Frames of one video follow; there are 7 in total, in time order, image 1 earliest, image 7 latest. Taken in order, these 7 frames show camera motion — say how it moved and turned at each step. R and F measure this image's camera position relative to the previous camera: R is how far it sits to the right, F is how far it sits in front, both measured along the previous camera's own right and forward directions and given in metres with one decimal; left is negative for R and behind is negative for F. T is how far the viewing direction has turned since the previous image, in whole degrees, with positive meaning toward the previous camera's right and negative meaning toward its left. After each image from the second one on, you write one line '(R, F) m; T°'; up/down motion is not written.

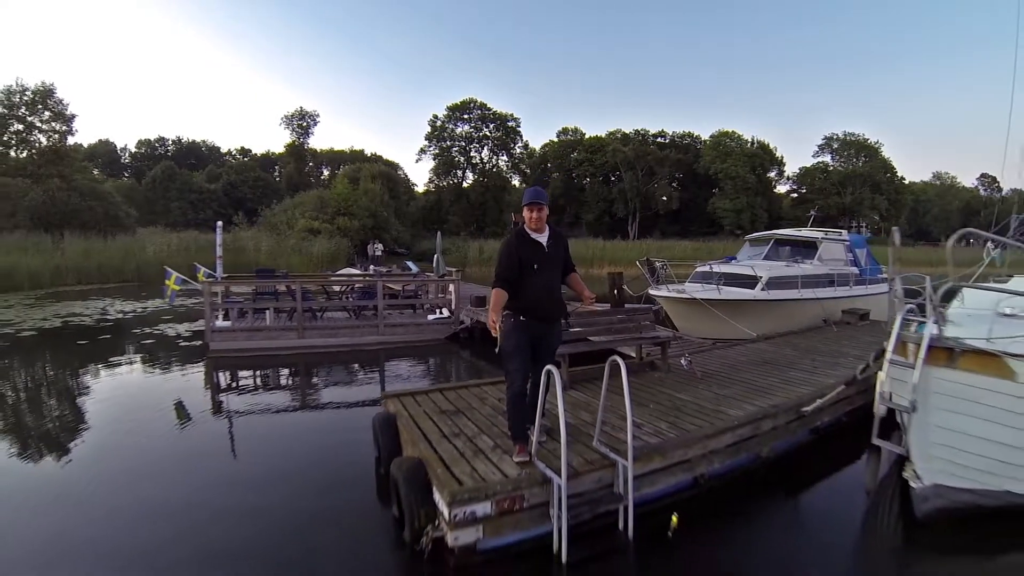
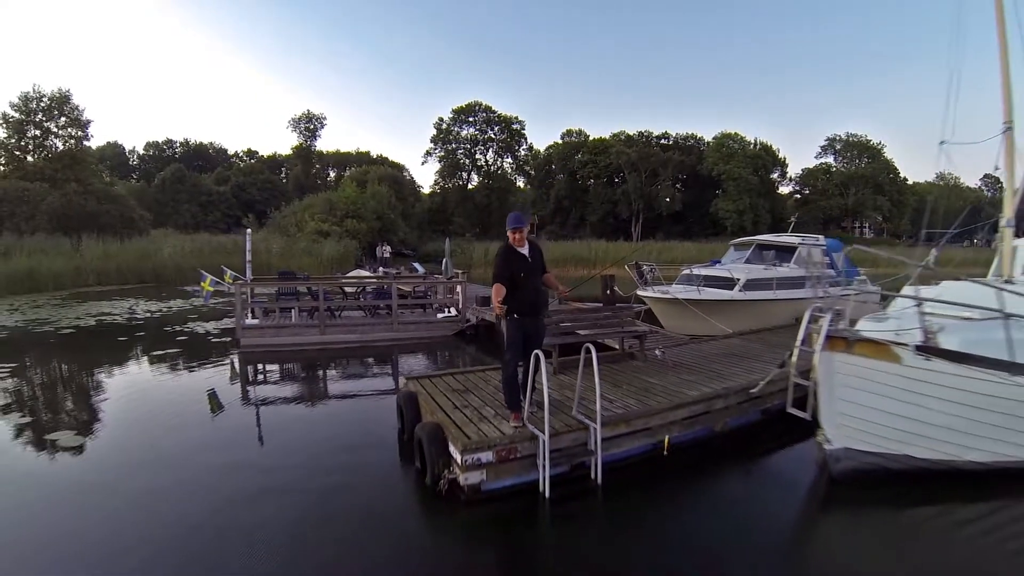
(+0.1, -0.8) m; 0°
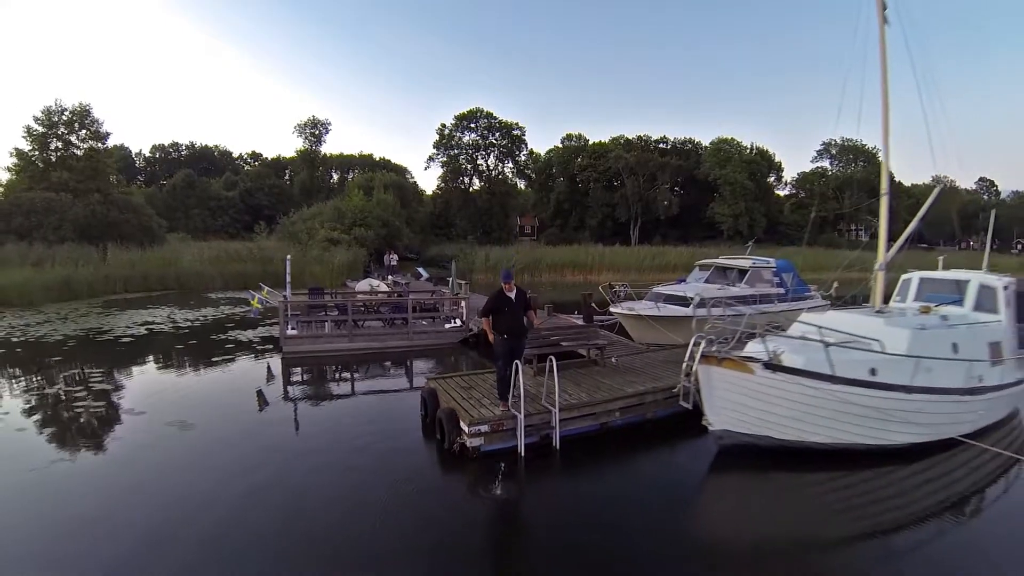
(+0.1, -1.8) m; 0°
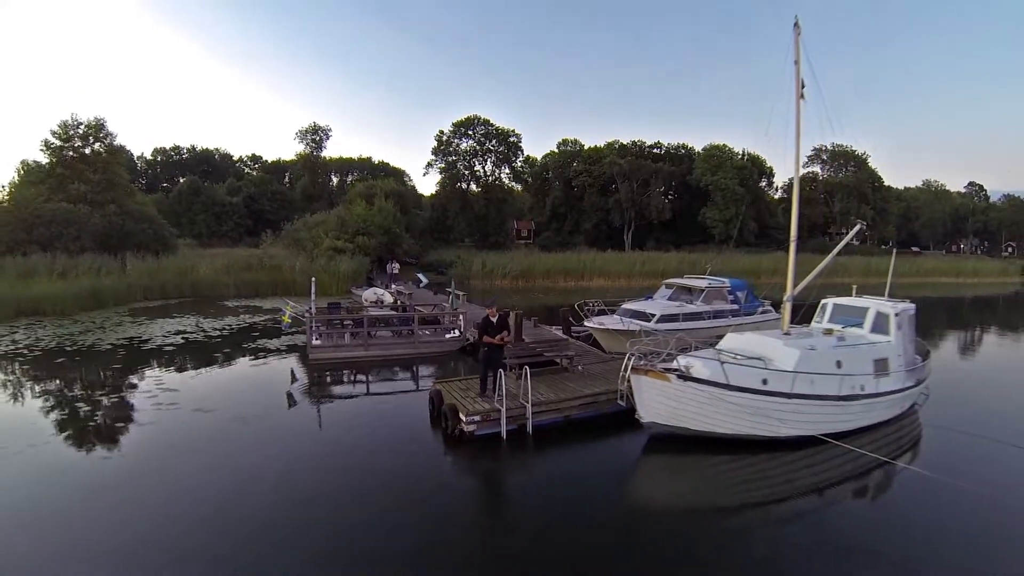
(+0.2, -1.9) m; 0°
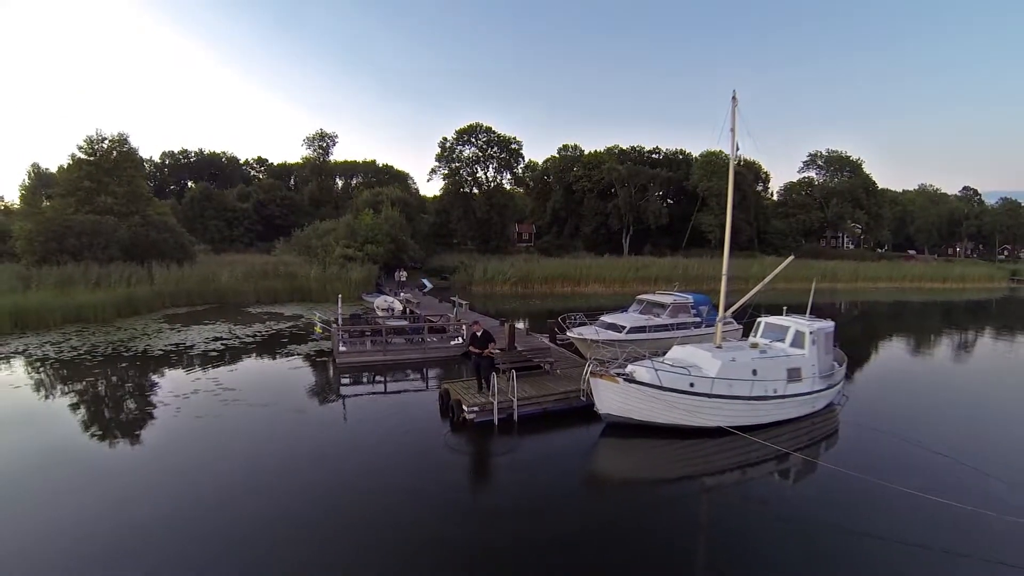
(+0.2, -2.4) m; 0°
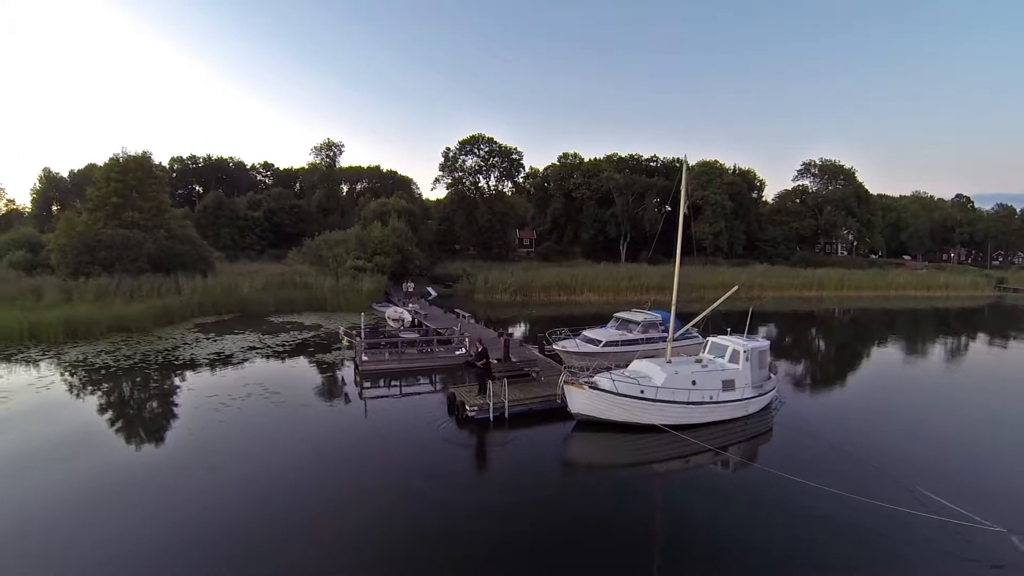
(+0.2, -2.8) m; 0°
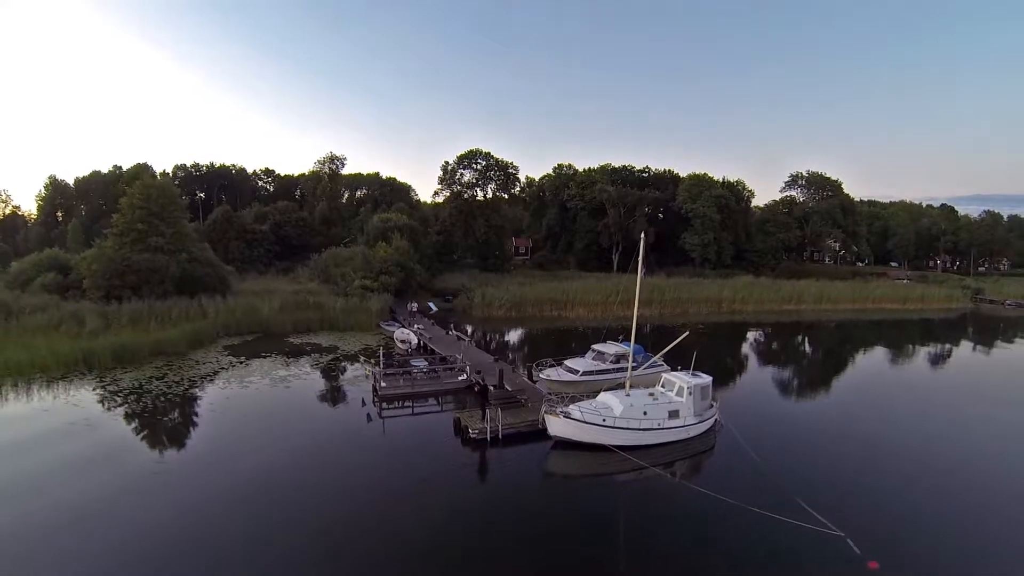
(+0.2, -3.6) m; 0°
